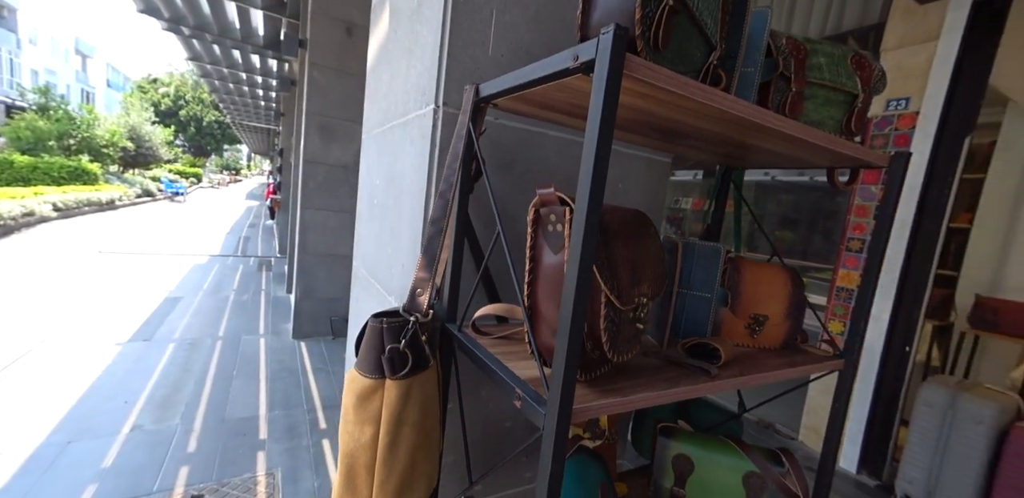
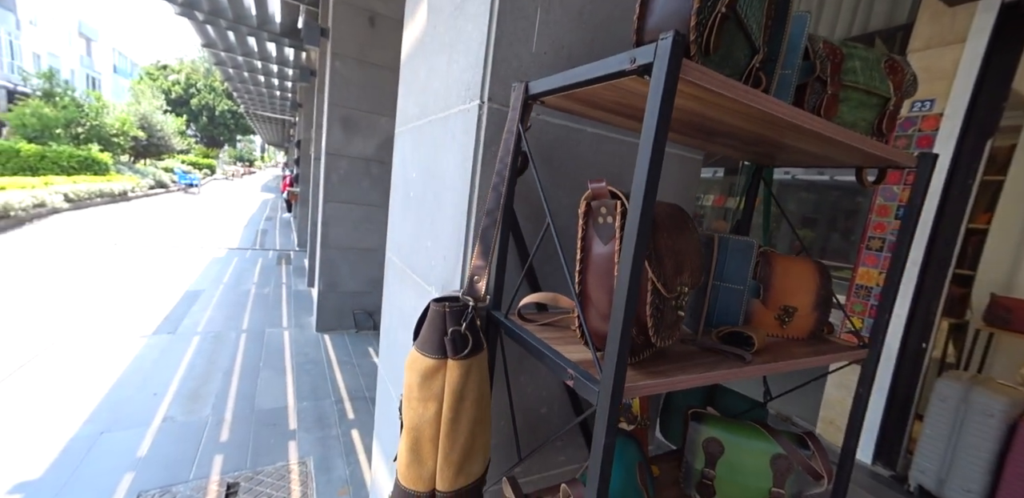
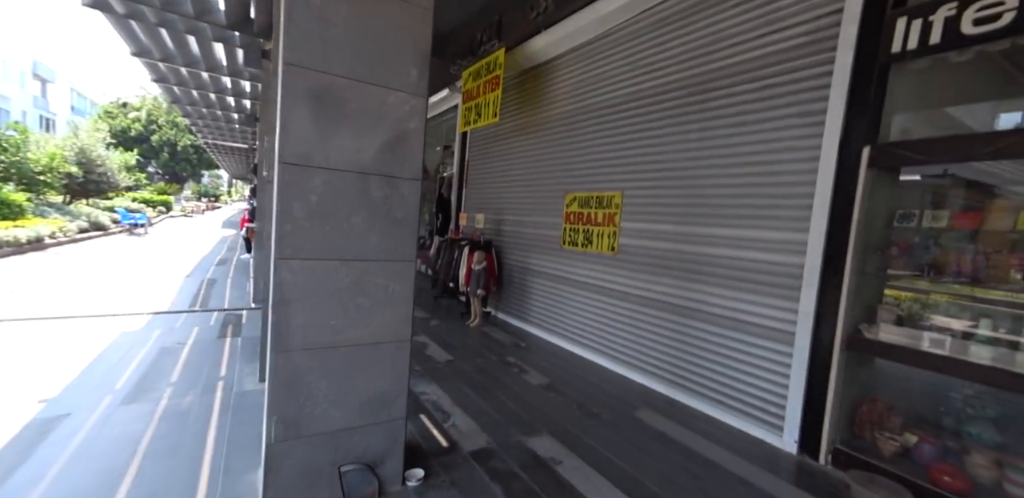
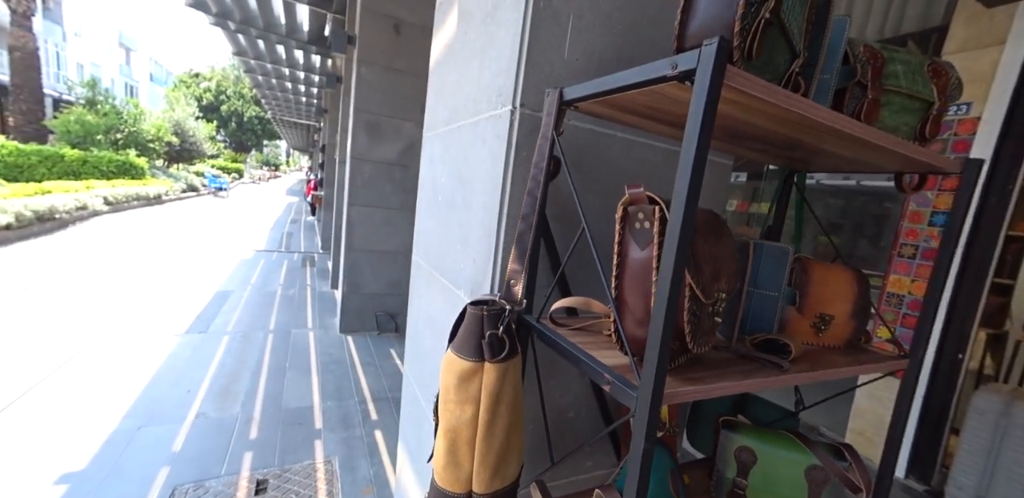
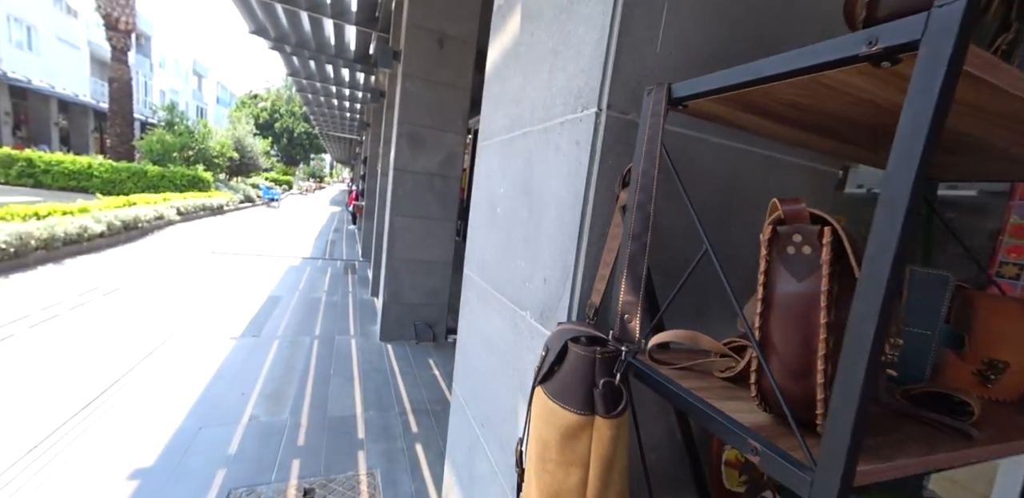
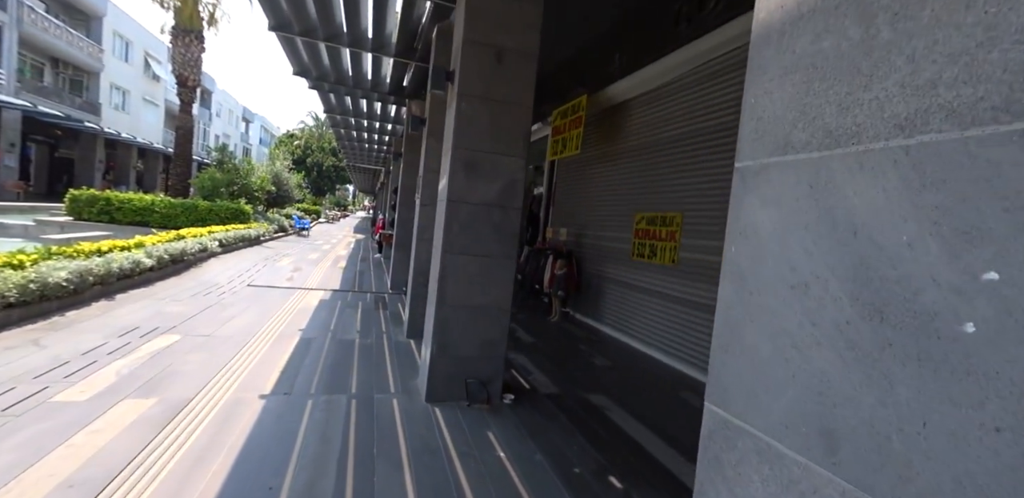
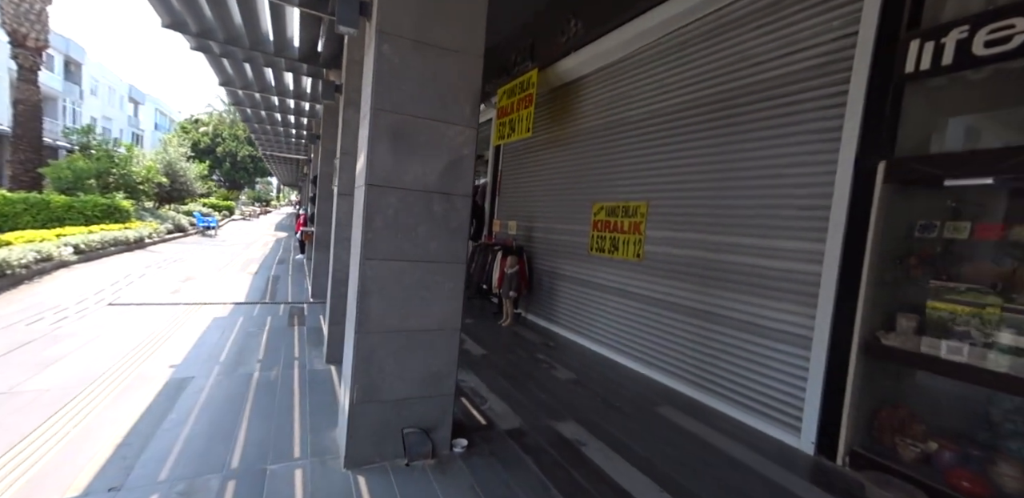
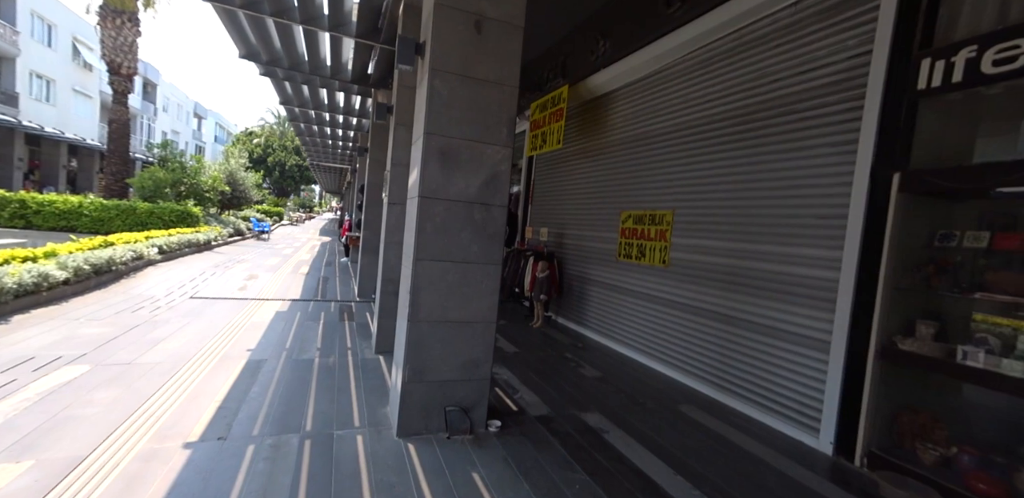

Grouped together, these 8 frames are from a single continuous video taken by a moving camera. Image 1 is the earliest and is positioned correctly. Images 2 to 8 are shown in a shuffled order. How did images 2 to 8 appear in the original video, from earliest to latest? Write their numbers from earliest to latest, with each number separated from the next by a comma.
2, 4, 5, 6, 8, 7, 3
